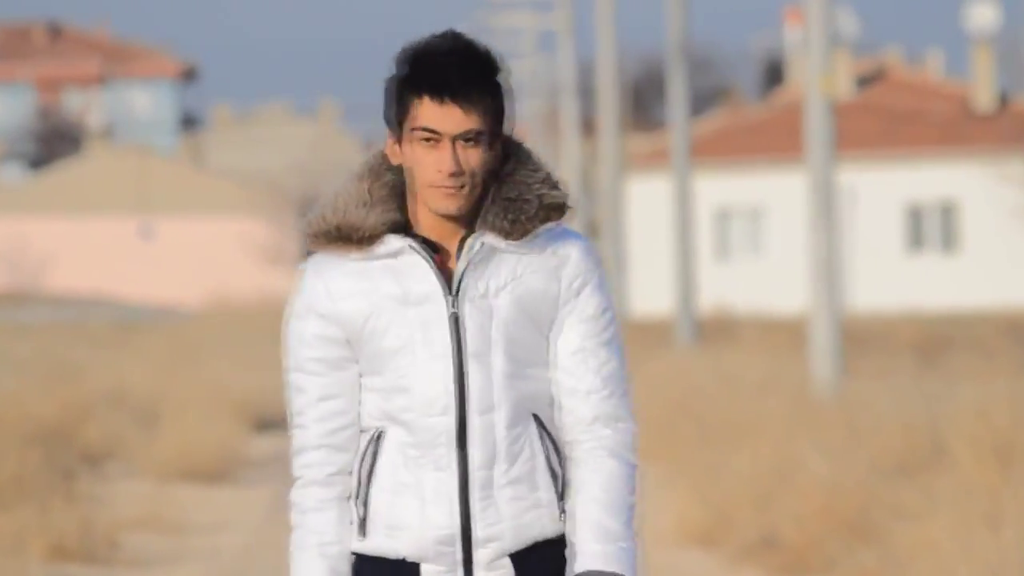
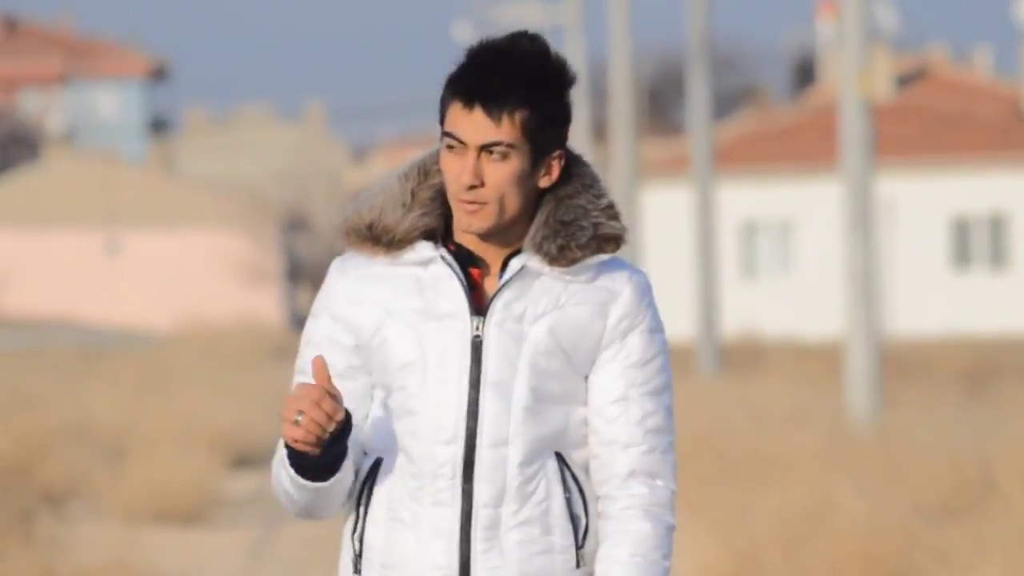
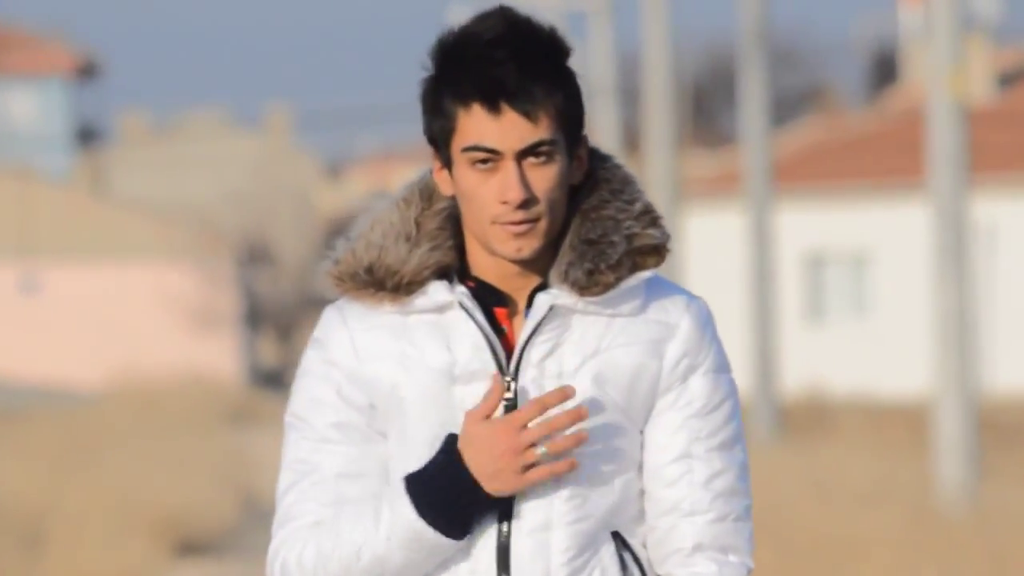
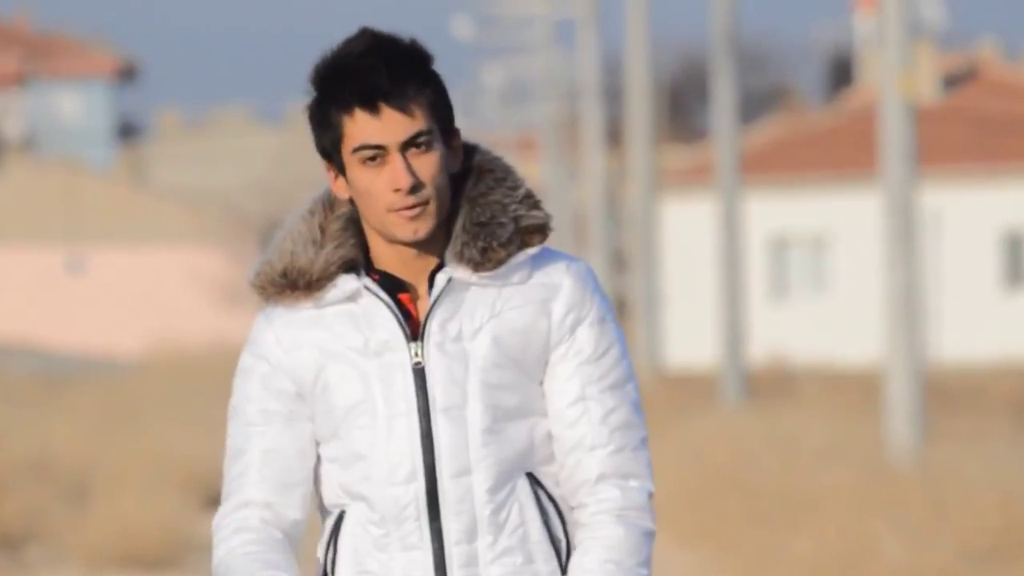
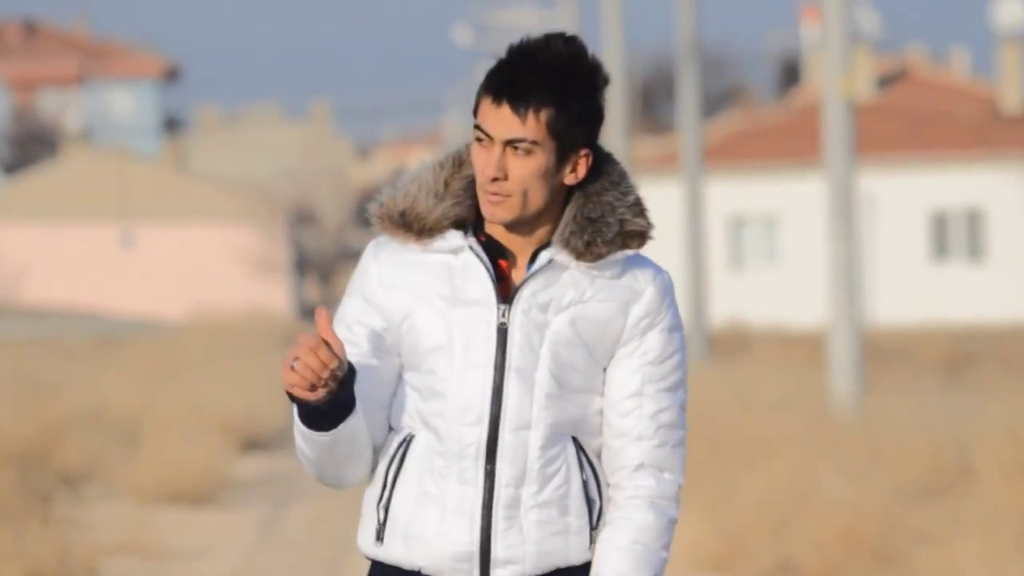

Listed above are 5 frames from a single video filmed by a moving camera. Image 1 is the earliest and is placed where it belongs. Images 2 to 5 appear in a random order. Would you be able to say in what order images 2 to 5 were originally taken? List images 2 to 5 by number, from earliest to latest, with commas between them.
5, 2, 4, 3
